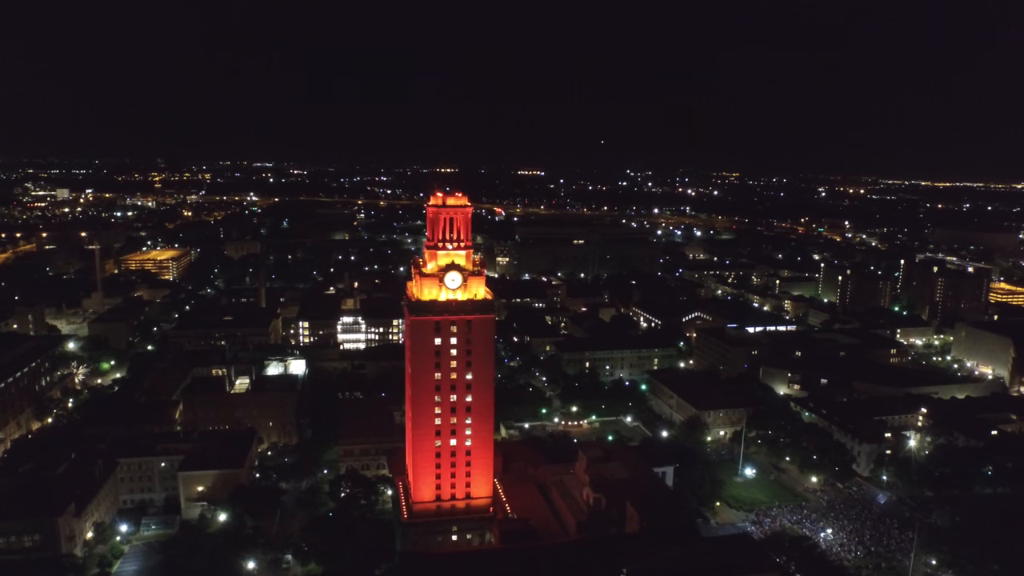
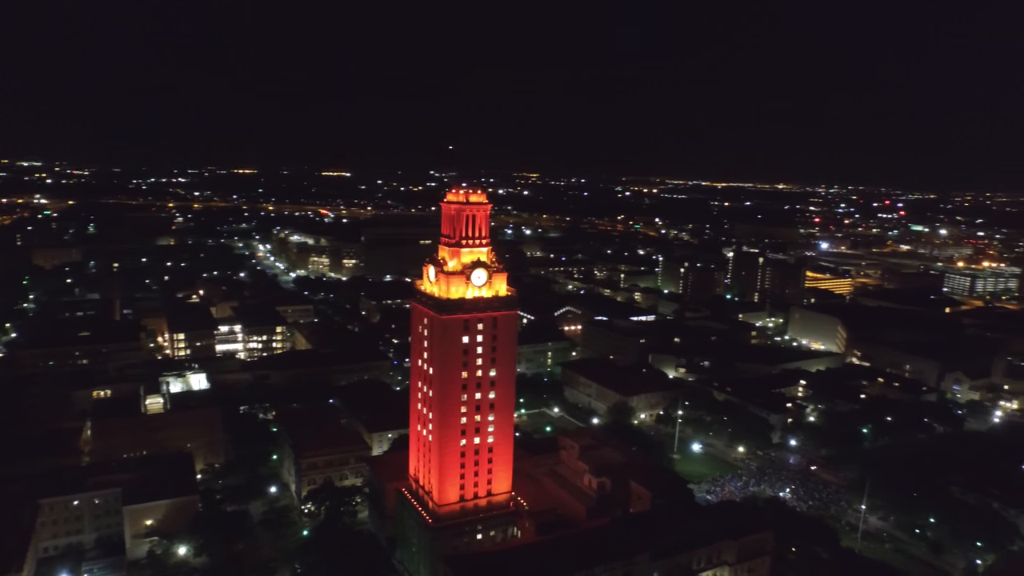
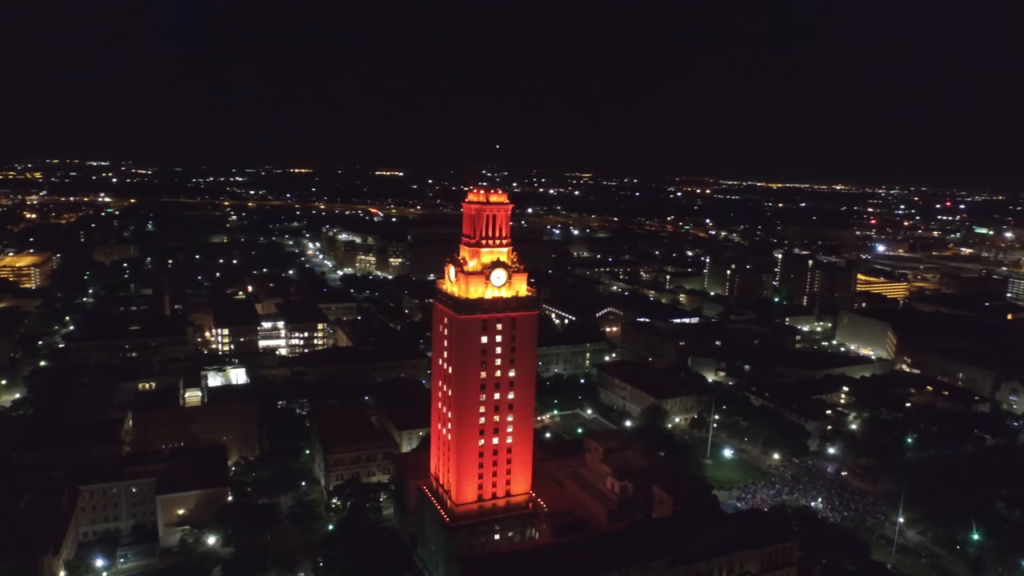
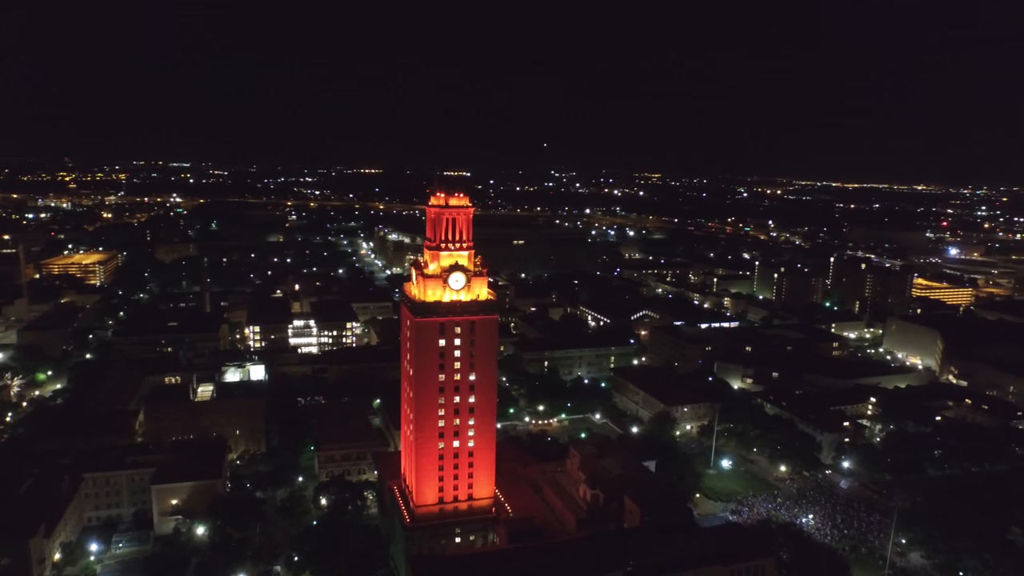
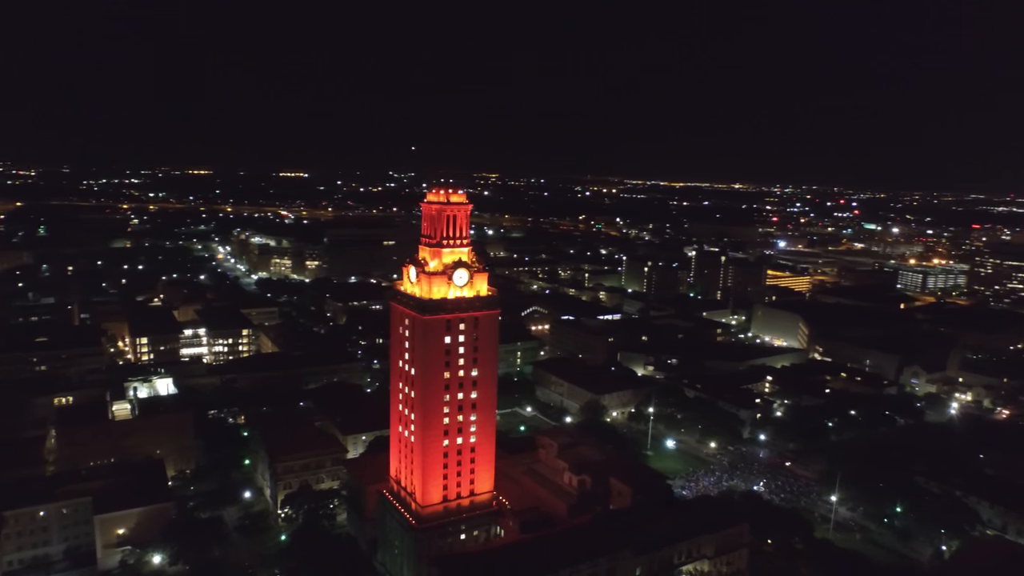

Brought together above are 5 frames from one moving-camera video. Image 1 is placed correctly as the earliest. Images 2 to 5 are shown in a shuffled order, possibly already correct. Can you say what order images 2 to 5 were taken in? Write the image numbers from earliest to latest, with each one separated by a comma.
4, 3, 2, 5
